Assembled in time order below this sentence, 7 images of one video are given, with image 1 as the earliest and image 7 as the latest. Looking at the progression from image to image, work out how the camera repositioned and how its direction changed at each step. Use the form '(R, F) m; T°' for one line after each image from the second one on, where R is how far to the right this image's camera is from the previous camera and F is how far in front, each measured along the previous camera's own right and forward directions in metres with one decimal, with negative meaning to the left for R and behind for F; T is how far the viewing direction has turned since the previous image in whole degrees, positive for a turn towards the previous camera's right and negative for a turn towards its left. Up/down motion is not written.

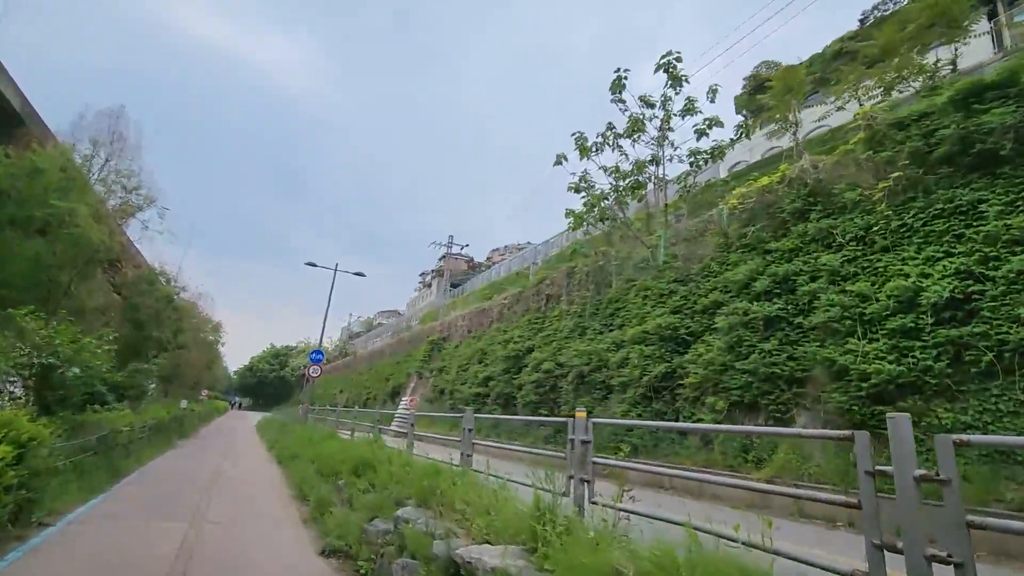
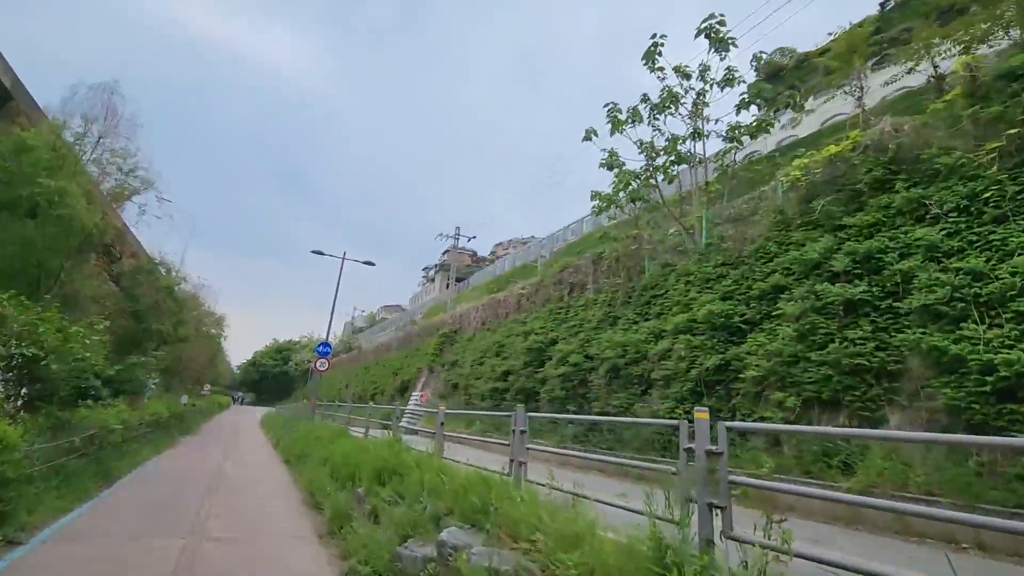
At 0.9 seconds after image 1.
(-0.6, +1.1) m; 0°
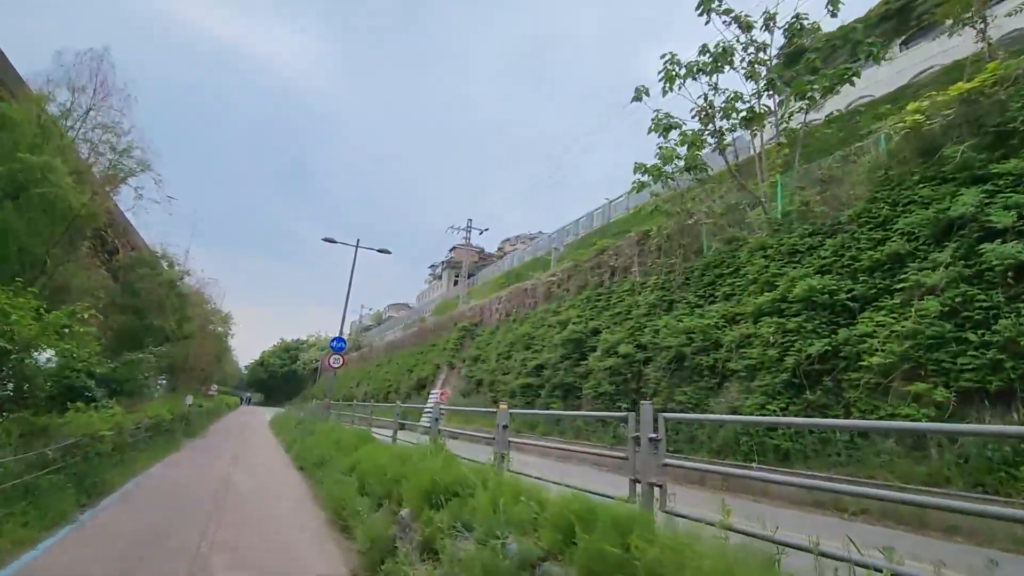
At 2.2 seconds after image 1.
(-0.8, +1.6) m; -1°
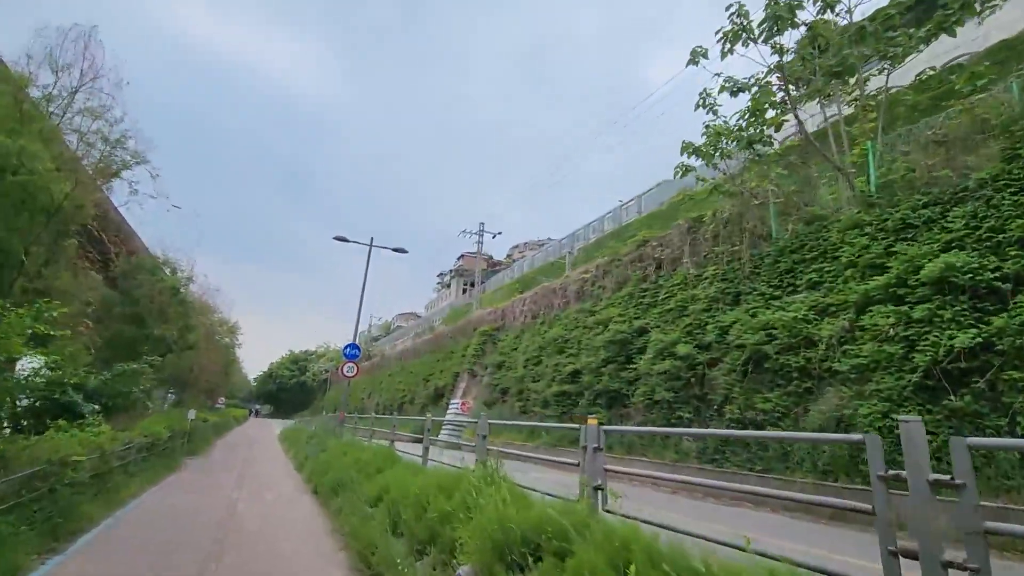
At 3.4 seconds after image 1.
(-0.7, +1.6) m; -1°
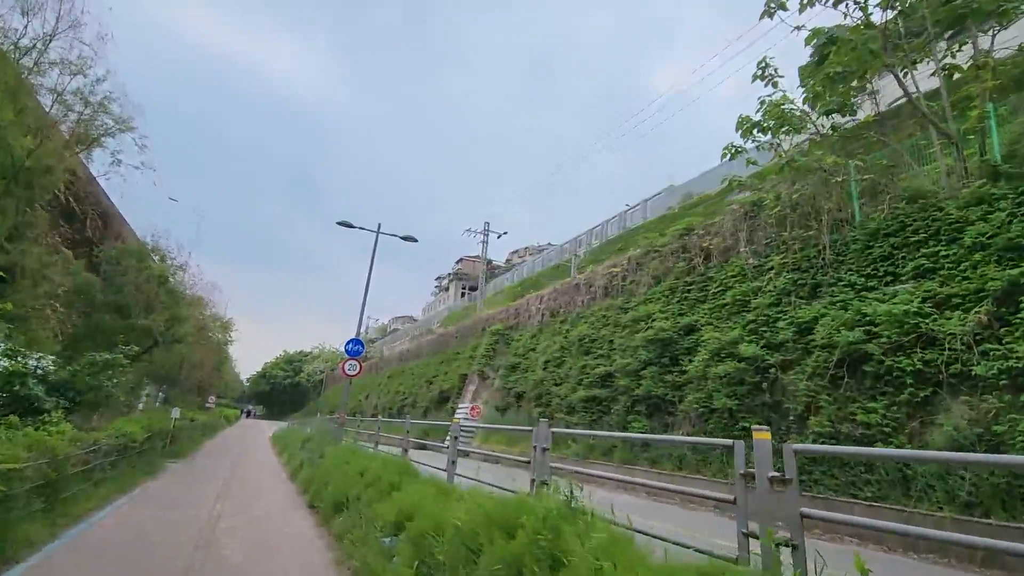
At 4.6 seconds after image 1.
(-0.7, +1.6) m; 0°
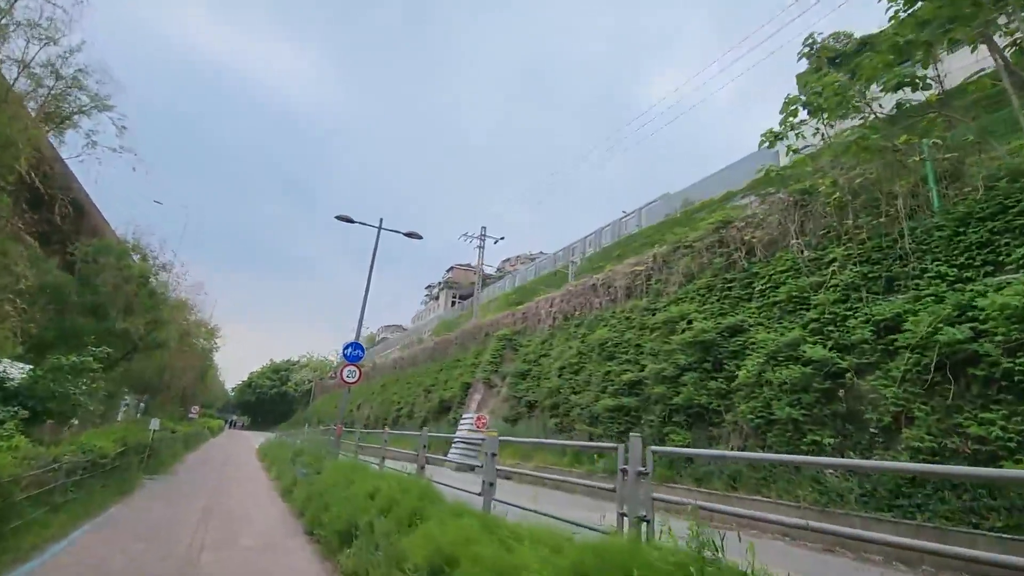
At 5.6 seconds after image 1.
(-0.7, +1.2) m; +1°
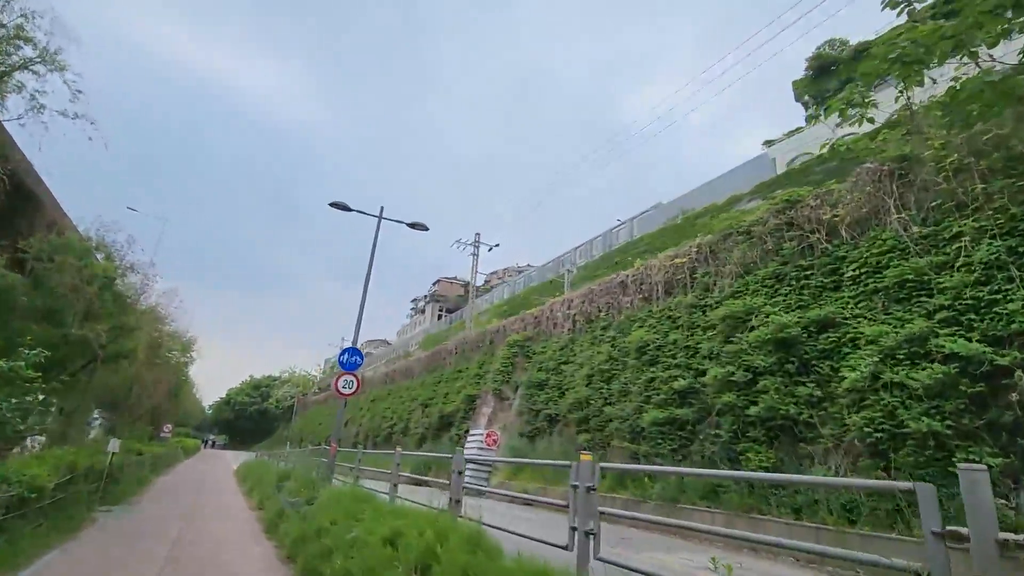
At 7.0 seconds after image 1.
(-0.9, +1.9) m; +2°
